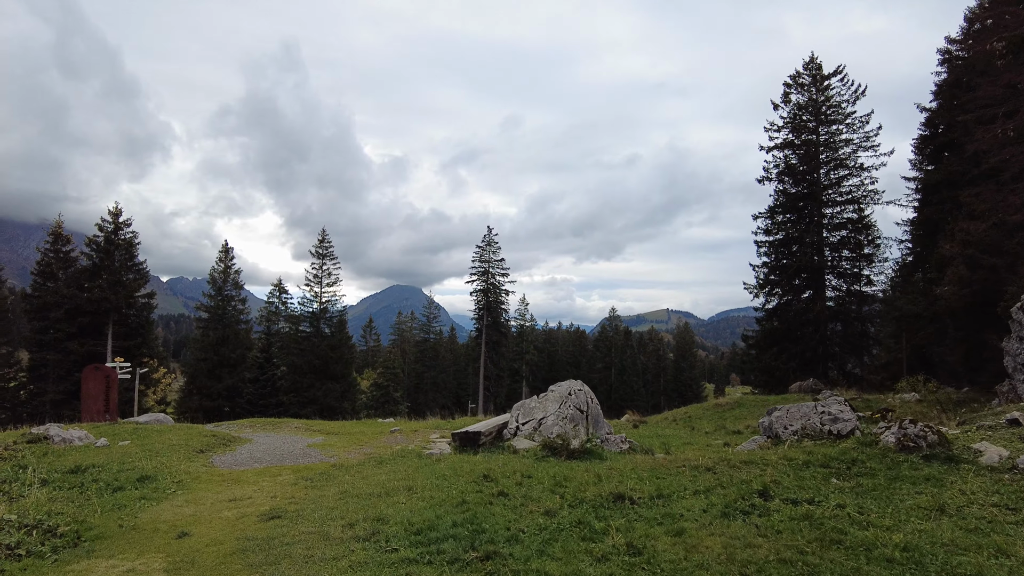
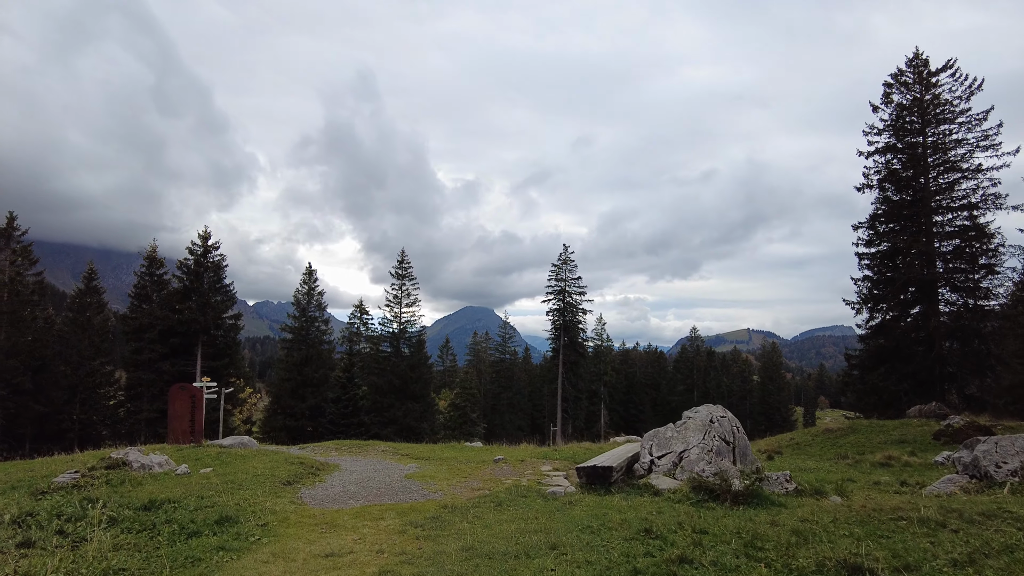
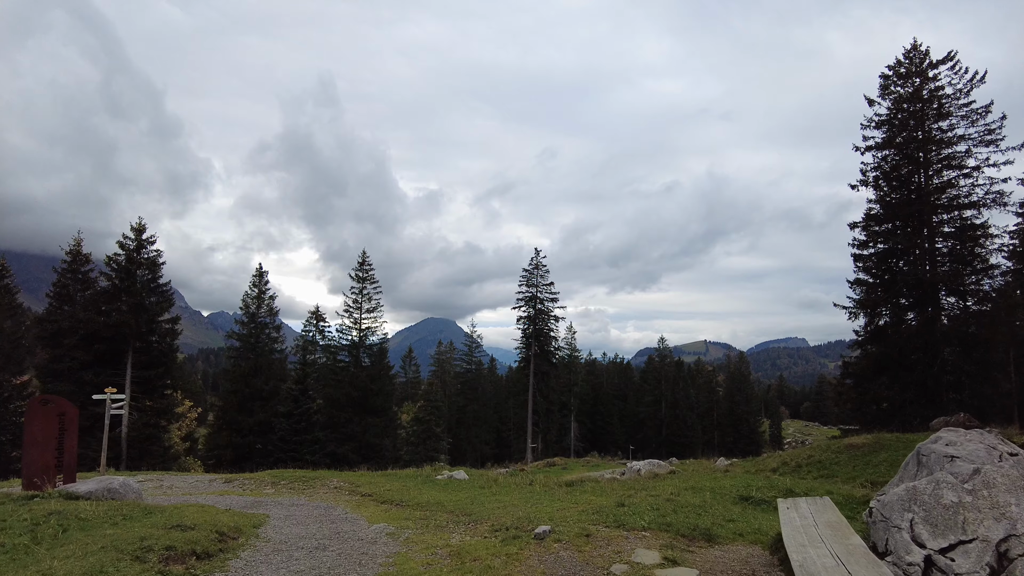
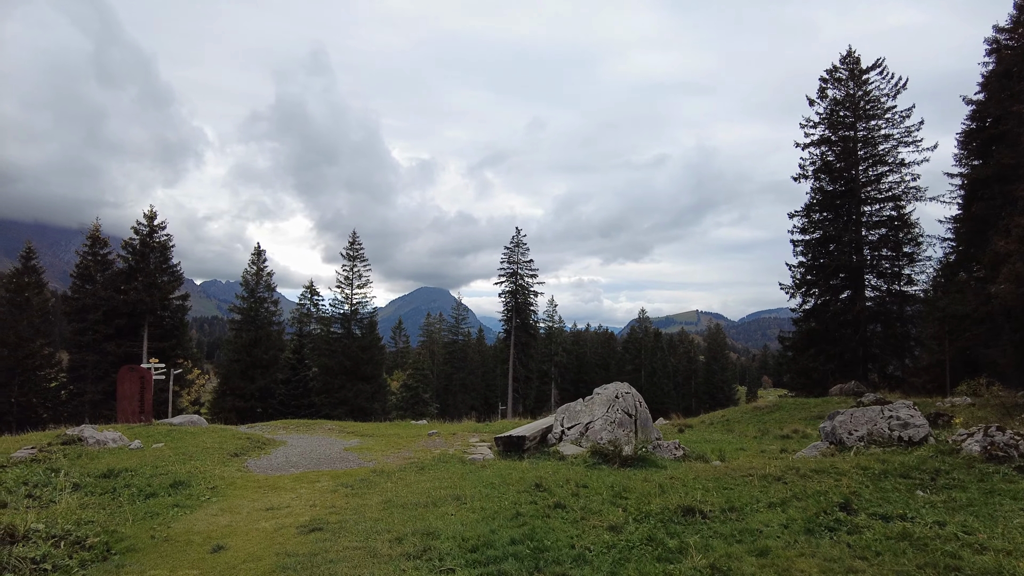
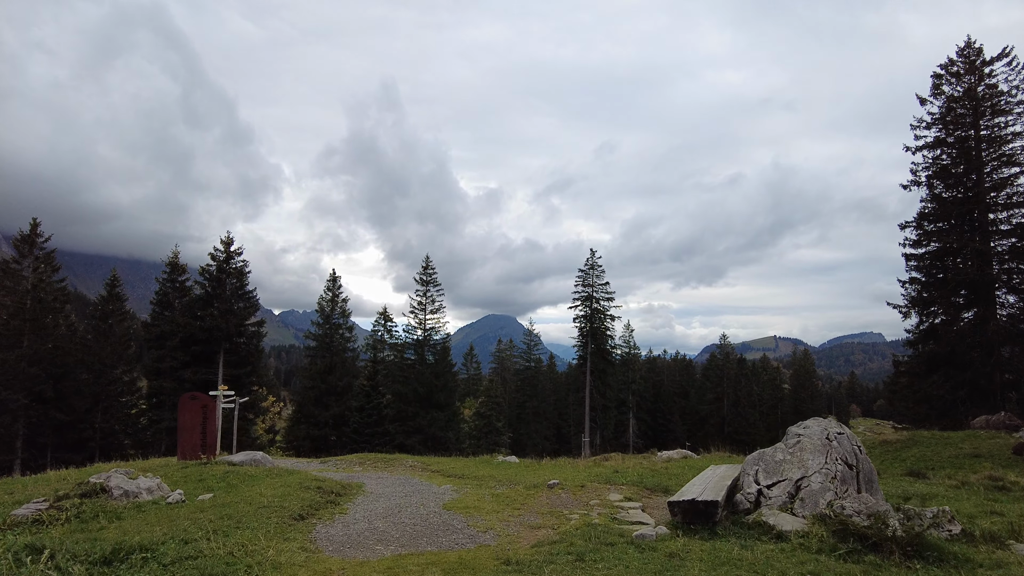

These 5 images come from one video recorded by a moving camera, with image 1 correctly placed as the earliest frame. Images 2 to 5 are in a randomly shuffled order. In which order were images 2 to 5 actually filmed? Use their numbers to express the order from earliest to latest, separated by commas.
4, 2, 5, 3
